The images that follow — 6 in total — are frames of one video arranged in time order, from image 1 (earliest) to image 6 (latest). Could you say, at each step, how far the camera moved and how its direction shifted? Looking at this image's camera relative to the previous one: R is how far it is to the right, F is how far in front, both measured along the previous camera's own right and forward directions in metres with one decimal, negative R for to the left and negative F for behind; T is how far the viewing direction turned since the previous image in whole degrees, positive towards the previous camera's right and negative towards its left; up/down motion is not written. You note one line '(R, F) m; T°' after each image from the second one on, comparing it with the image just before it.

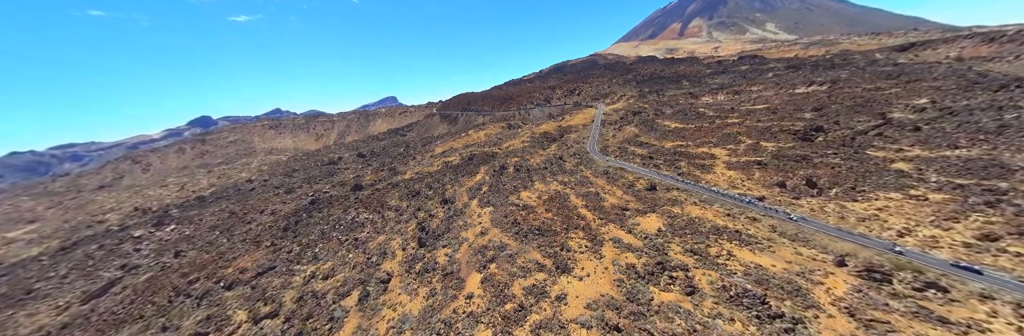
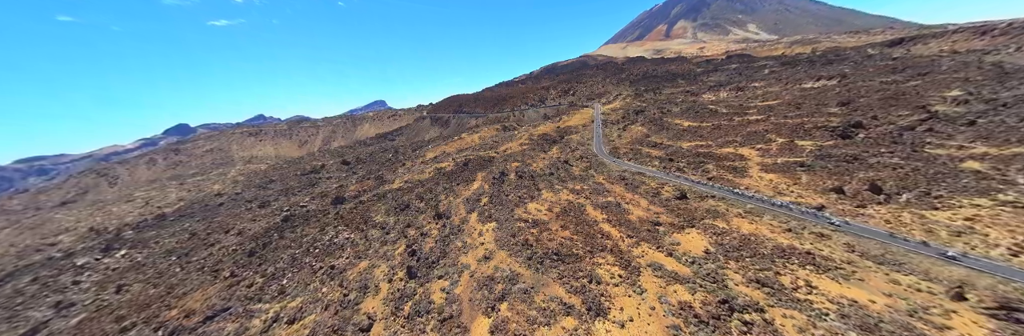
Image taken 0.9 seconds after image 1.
(-1.4, +4.7) m; +2°
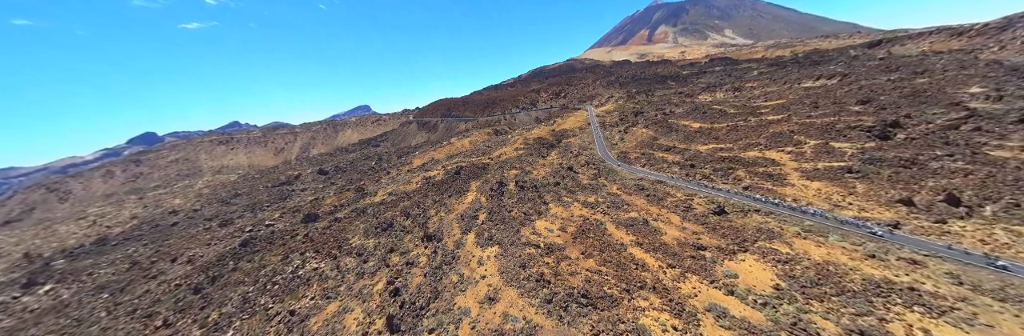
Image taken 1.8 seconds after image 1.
(-1.3, +4.6) m; +2°
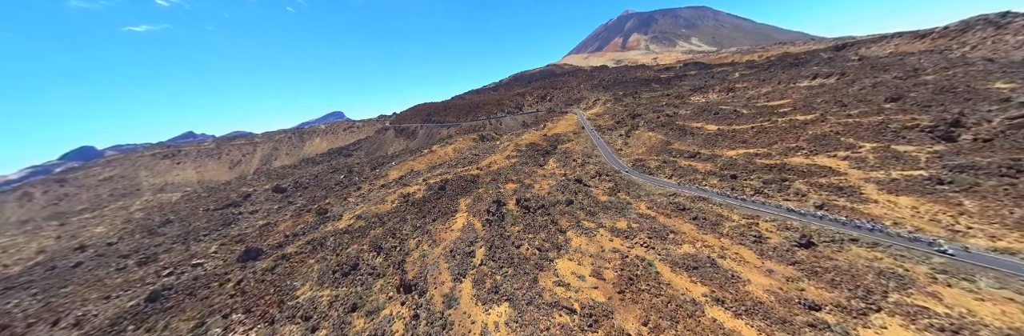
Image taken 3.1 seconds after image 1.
(-1.8, +6.5) m; +4°
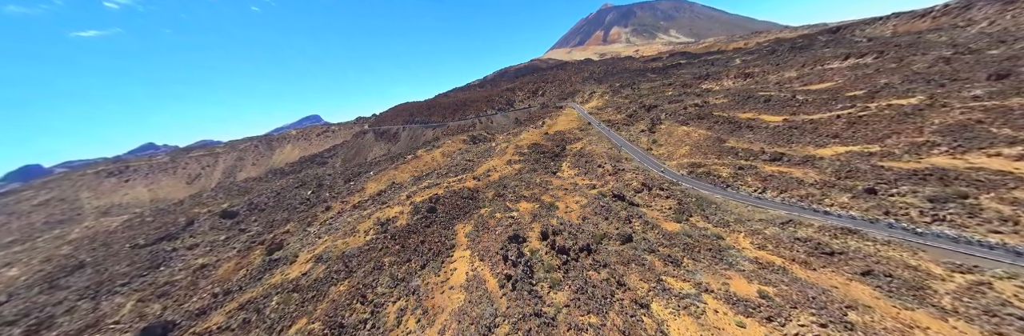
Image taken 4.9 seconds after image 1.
(-2.4, +8.7) m; +3°
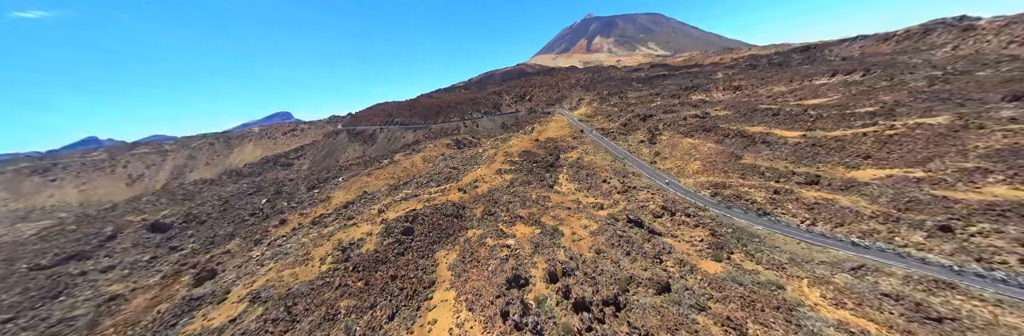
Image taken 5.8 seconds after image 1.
(-1.1, +4.2) m; +4°
